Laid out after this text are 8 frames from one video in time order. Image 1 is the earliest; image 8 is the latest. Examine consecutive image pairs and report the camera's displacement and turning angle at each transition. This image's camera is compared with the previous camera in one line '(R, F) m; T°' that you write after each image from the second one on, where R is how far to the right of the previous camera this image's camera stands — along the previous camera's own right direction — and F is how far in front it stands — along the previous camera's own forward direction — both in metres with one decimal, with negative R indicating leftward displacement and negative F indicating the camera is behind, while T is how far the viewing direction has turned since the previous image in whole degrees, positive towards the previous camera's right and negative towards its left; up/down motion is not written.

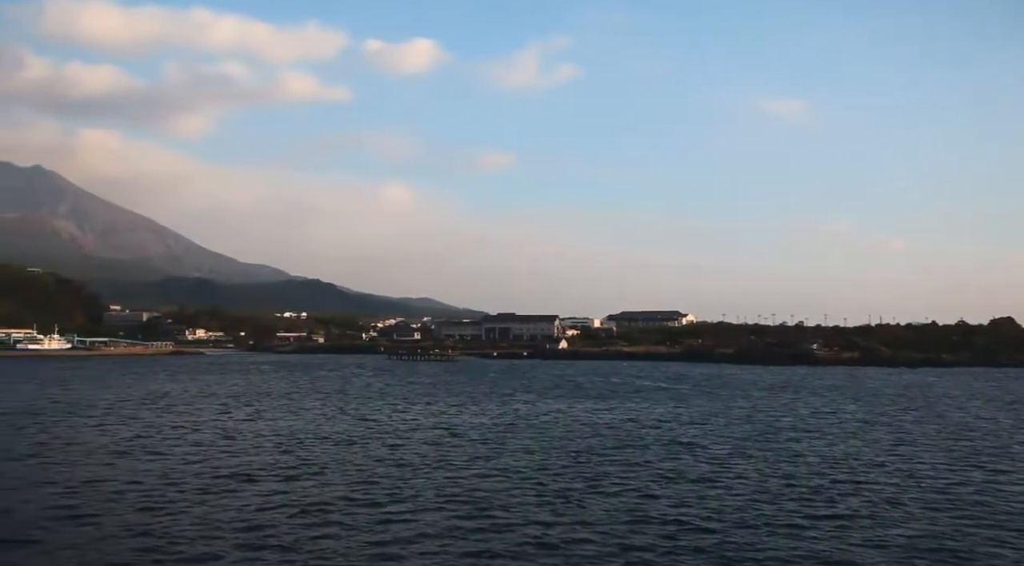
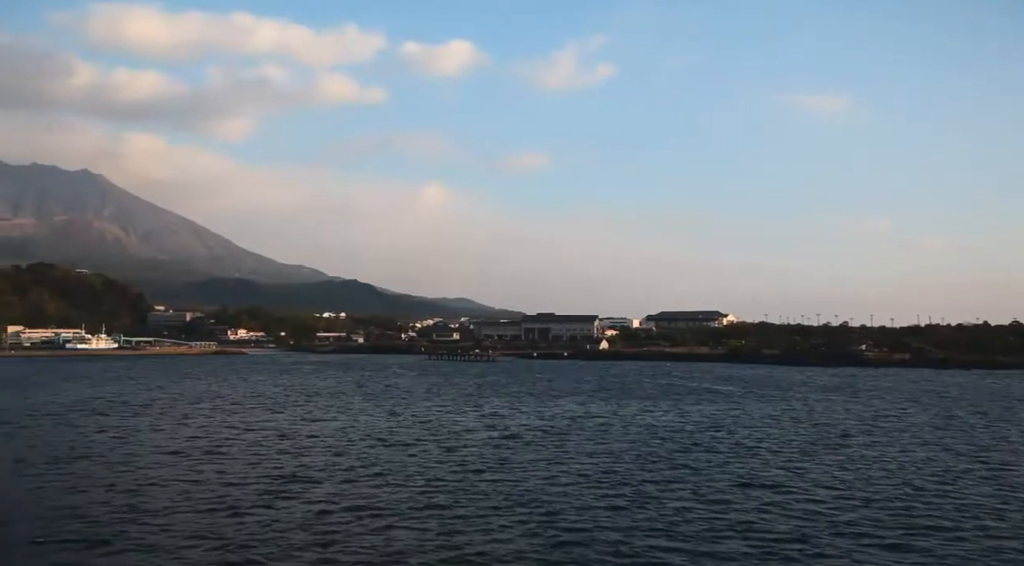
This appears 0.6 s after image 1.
(-0.1, 0.0) m; -2°
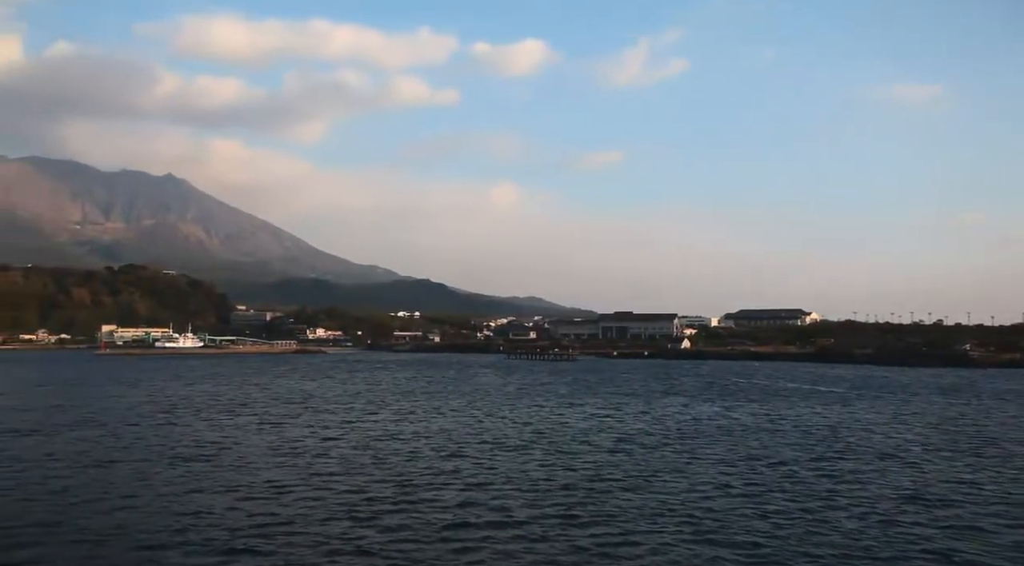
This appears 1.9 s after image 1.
(-0.2, +0.1) m; -4°
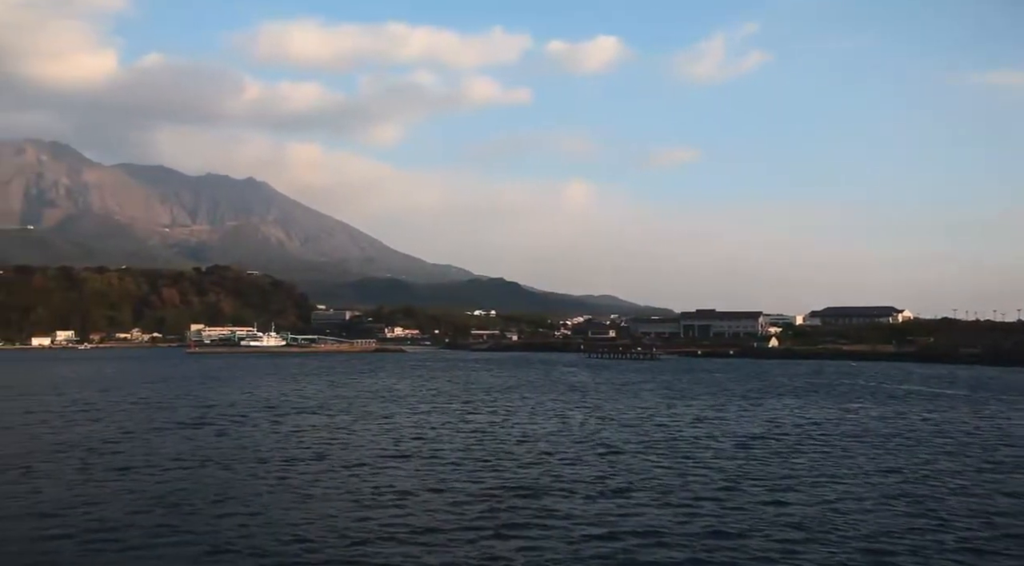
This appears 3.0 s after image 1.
(-0.3, +0.1) m; -4°
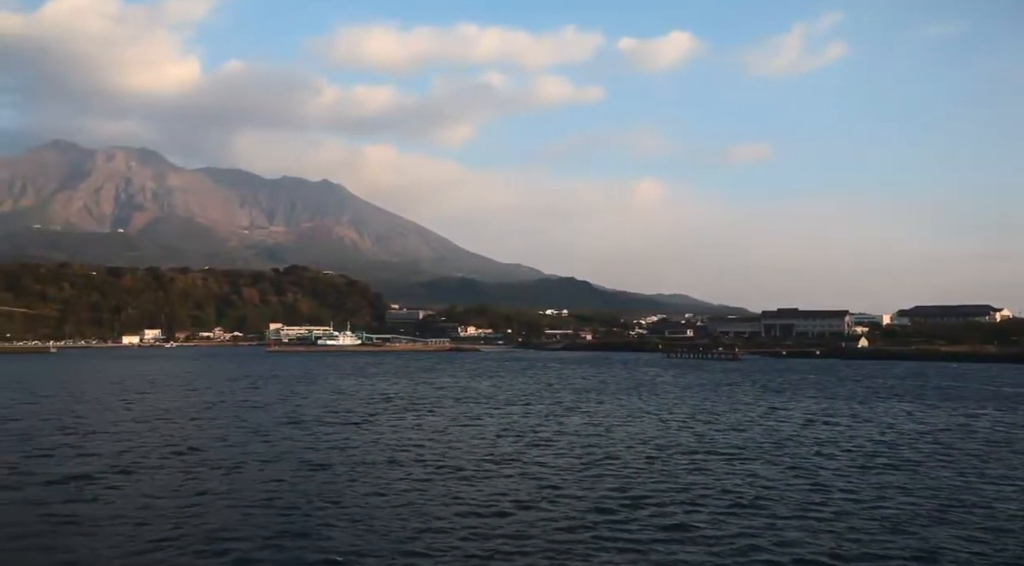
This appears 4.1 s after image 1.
(-0.3, +0.2) m; -4°
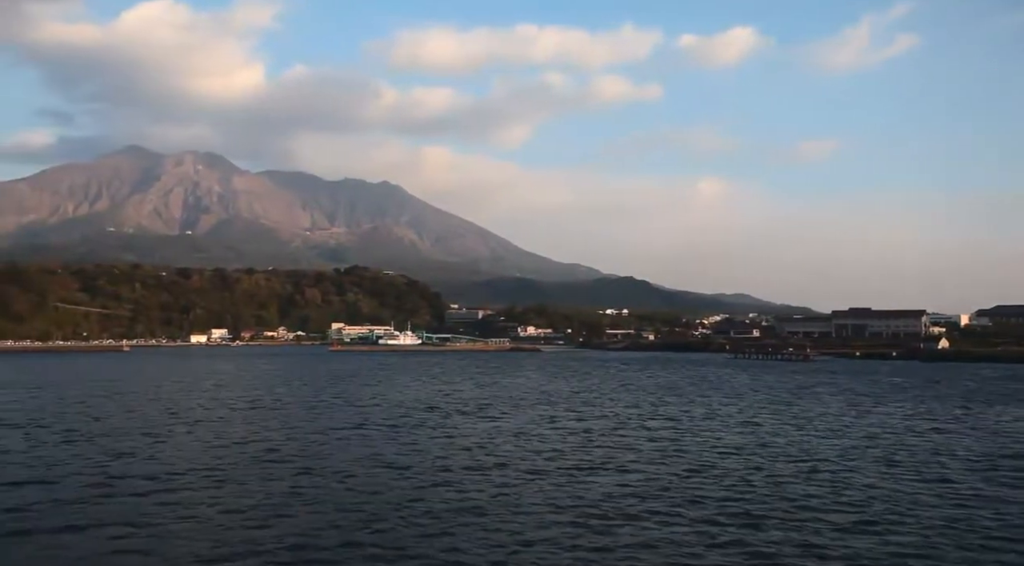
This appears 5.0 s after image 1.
(-0.3, +0.4) m; -3°
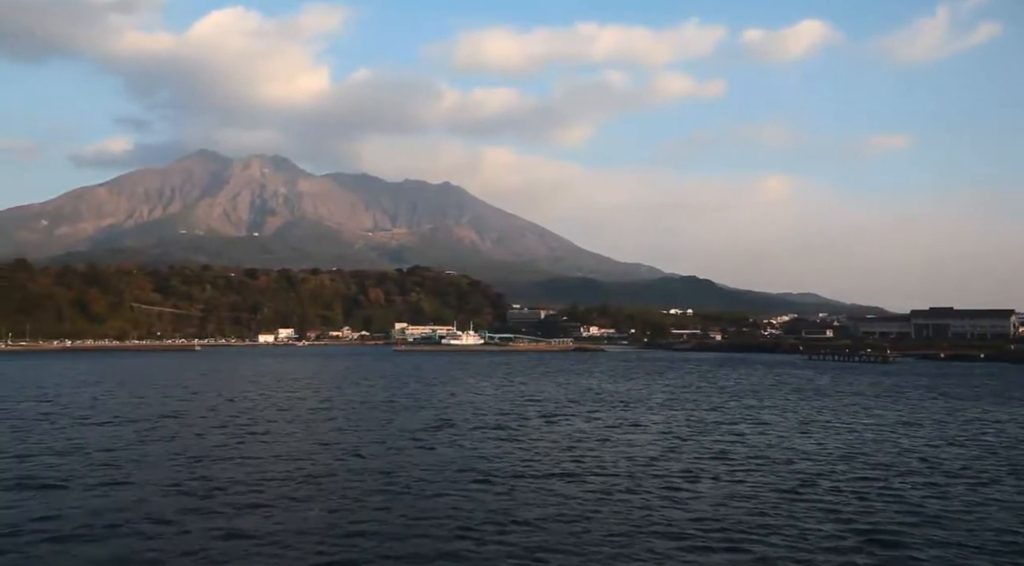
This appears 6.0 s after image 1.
(-0.3, +0.5) m; -4°
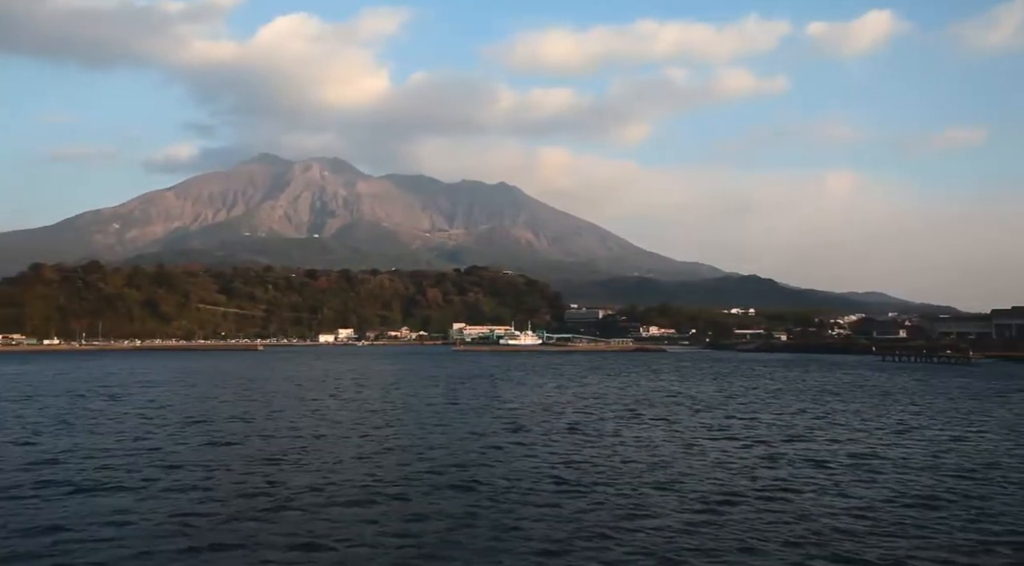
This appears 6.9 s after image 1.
(-0.4, +0.7) m; -3°
